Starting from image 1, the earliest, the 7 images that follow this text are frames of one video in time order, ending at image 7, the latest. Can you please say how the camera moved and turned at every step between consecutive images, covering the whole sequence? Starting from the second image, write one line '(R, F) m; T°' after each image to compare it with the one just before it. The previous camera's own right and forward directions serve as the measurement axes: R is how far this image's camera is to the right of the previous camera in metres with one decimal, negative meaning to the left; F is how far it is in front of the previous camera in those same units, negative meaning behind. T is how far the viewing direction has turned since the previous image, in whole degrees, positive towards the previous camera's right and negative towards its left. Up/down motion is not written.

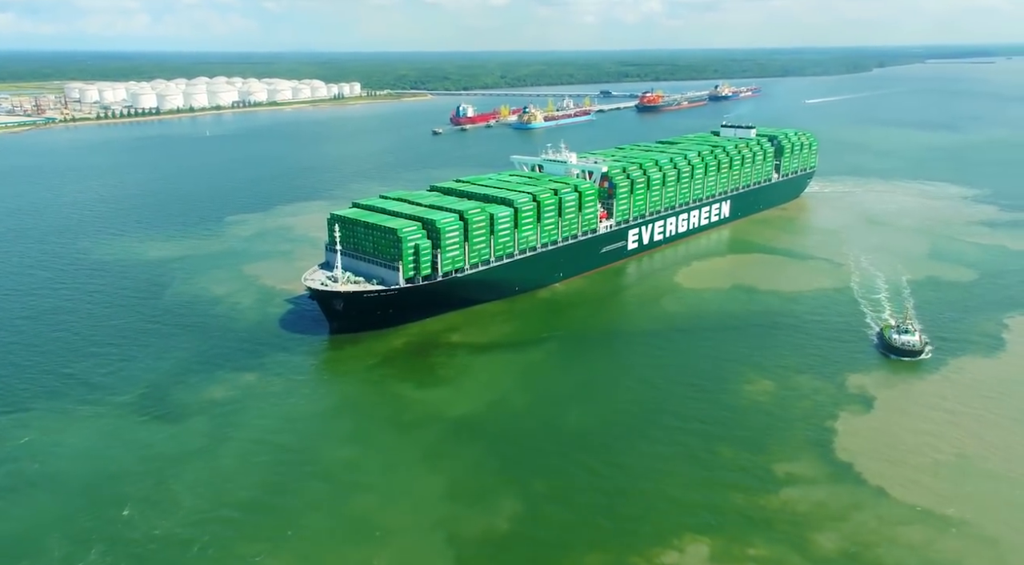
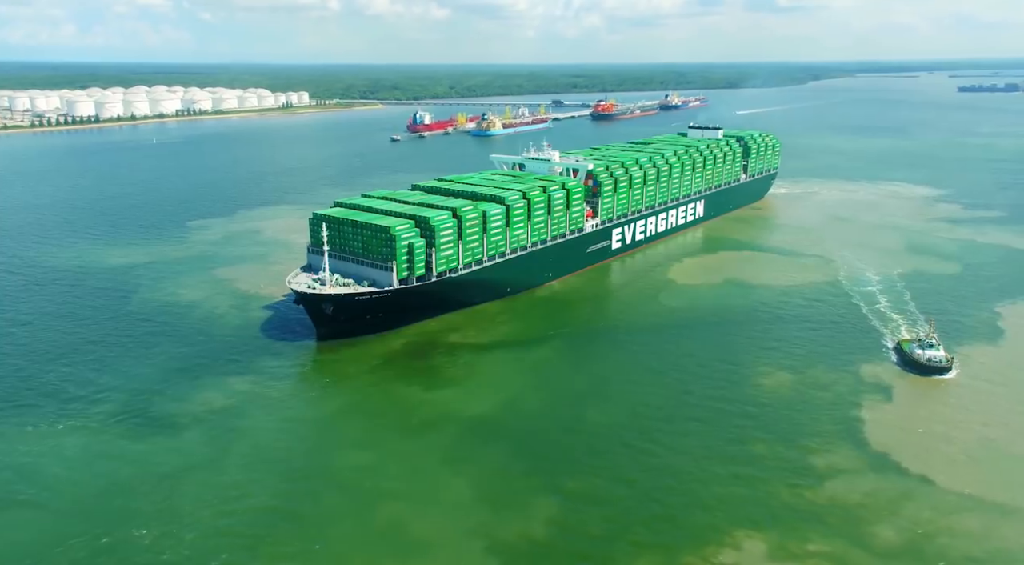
(-3.2, +1.7) m; +4°
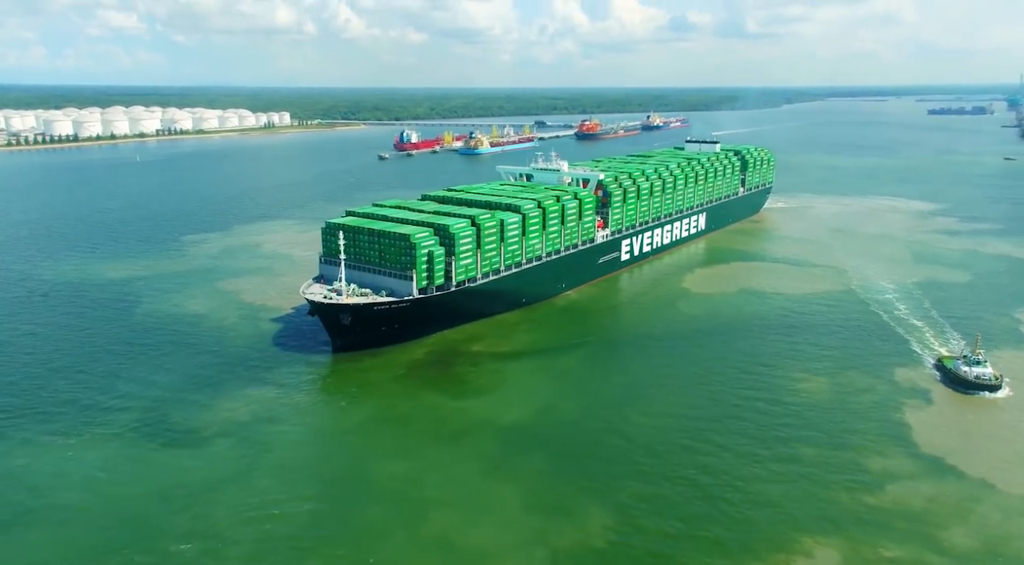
(-2.7, +1.0) m; +2°
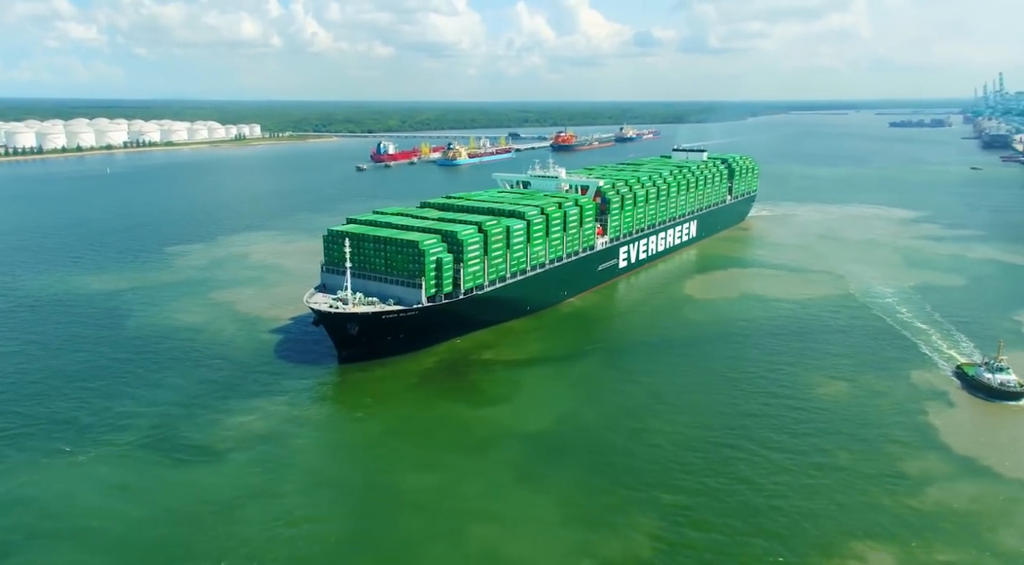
(-2.4, +0.8) m; +3°
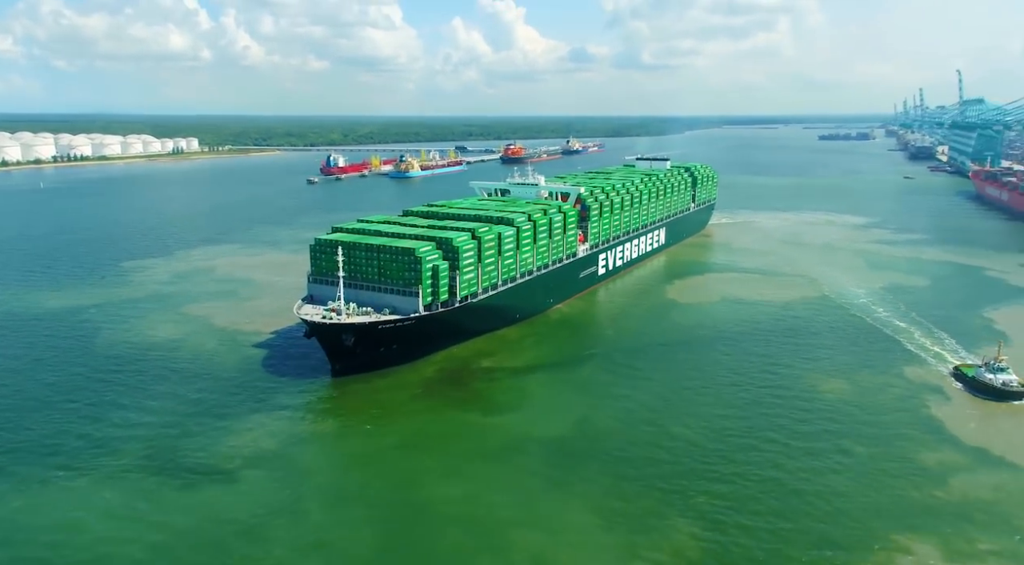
(-3.2, +0.7) m; +5°
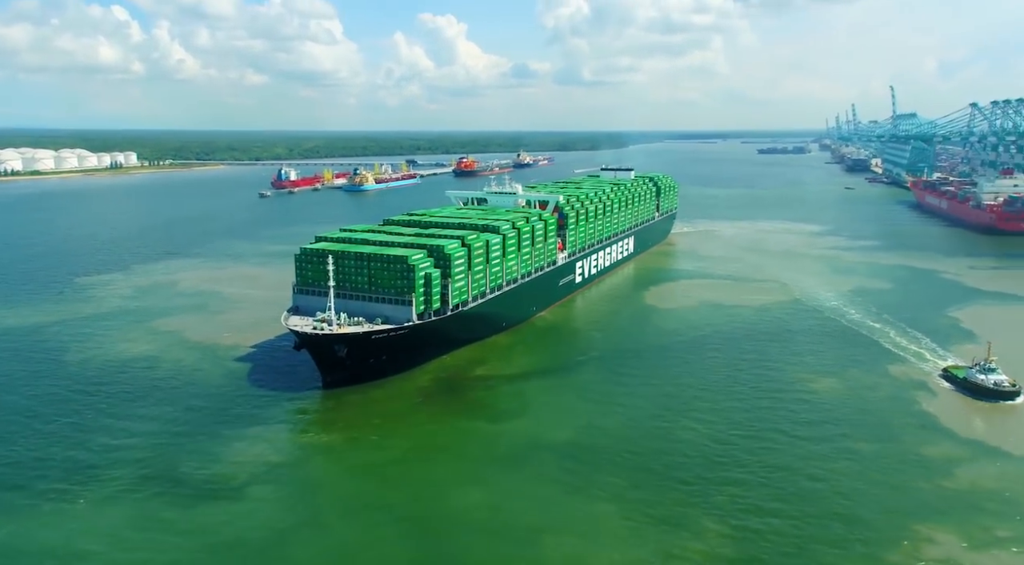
(-2.7, +0.3) m; +4°
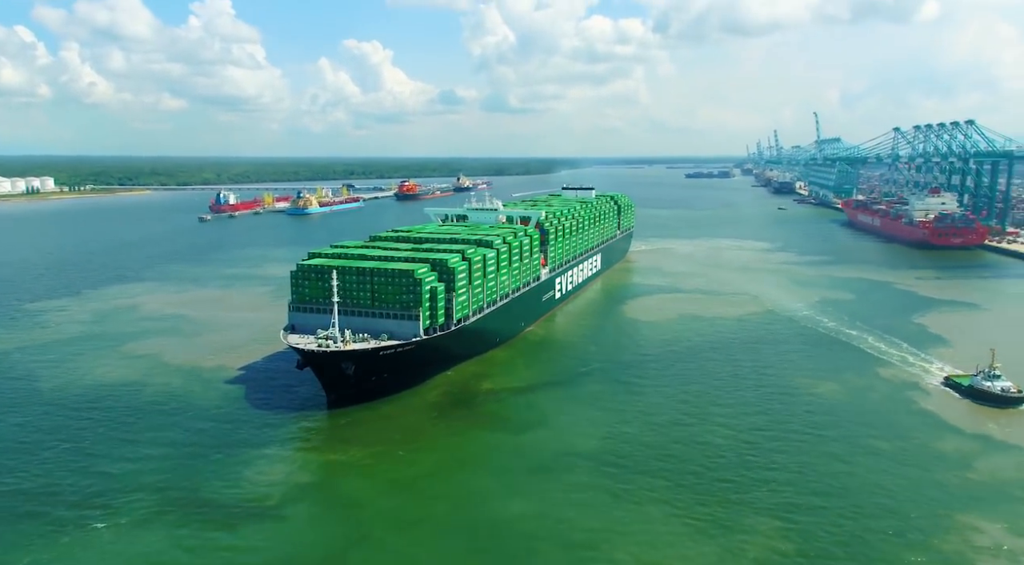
(-4.1, +0.4) m; +6°
